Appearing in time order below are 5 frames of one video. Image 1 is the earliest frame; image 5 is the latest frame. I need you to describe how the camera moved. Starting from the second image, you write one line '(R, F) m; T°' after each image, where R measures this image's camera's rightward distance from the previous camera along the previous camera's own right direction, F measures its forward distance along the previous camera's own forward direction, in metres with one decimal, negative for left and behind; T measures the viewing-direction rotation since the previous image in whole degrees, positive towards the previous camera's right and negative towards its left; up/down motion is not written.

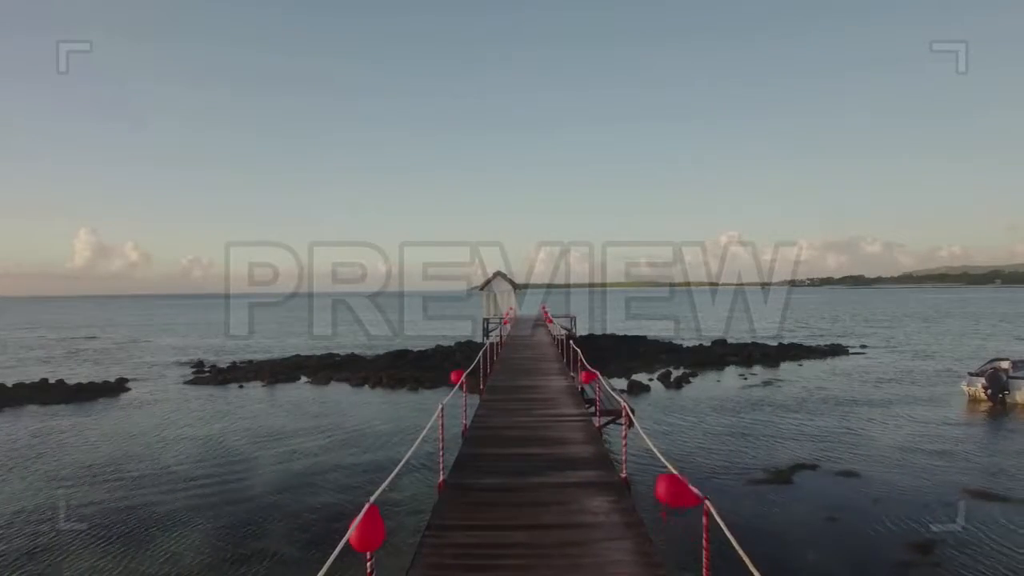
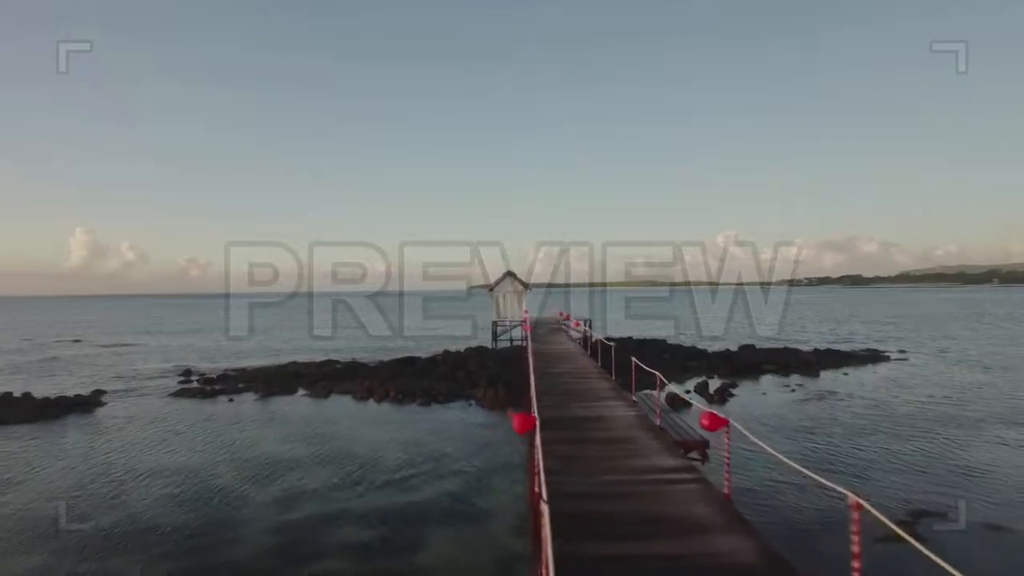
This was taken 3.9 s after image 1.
(-1.0, +3.0) m; 0°
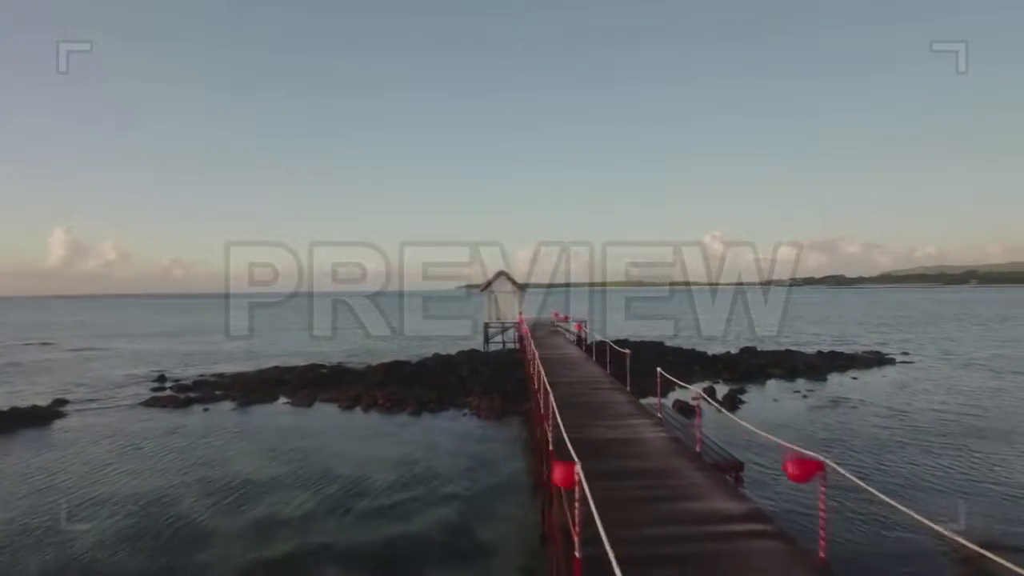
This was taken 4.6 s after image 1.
(+0.2, +1.5) m; 0°
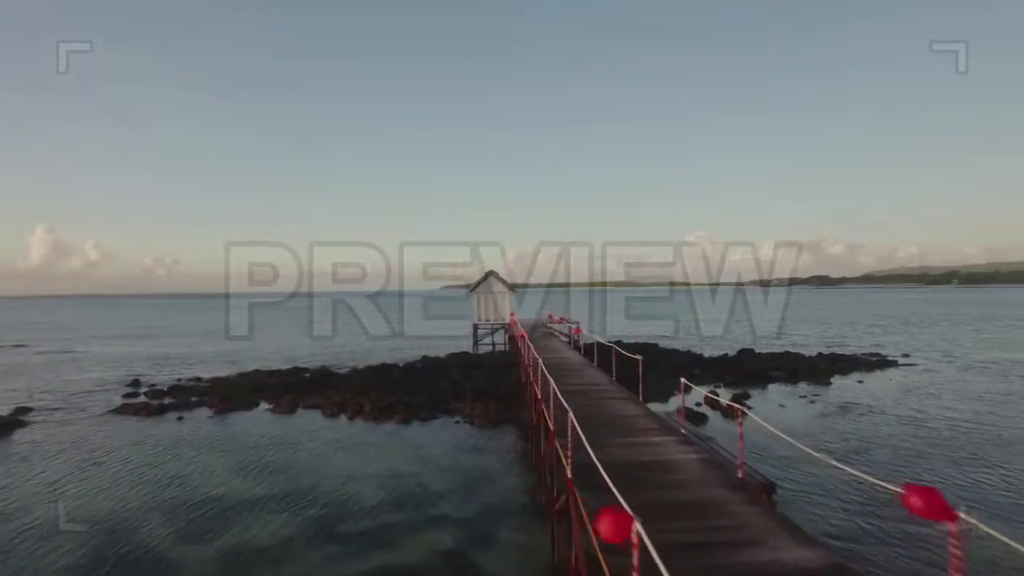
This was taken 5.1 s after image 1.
(+0.3, +1.2) m; 0°
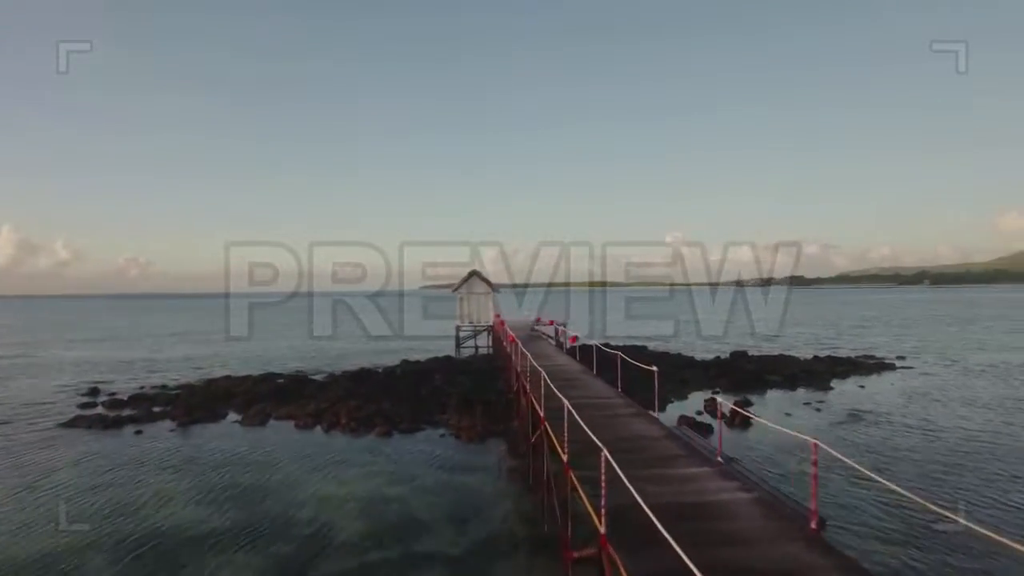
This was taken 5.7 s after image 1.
(+0.4, +1.6) m; 0°
